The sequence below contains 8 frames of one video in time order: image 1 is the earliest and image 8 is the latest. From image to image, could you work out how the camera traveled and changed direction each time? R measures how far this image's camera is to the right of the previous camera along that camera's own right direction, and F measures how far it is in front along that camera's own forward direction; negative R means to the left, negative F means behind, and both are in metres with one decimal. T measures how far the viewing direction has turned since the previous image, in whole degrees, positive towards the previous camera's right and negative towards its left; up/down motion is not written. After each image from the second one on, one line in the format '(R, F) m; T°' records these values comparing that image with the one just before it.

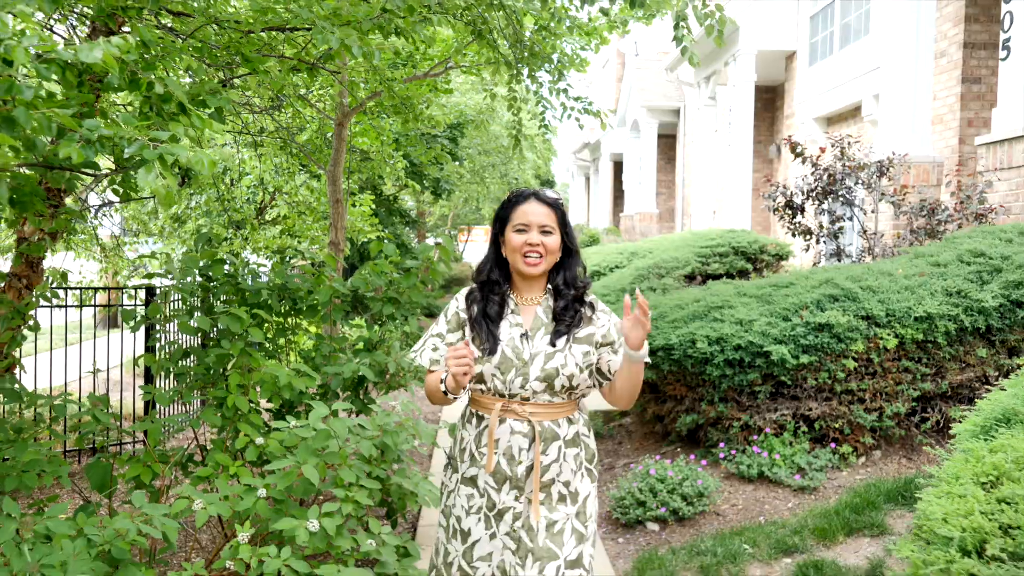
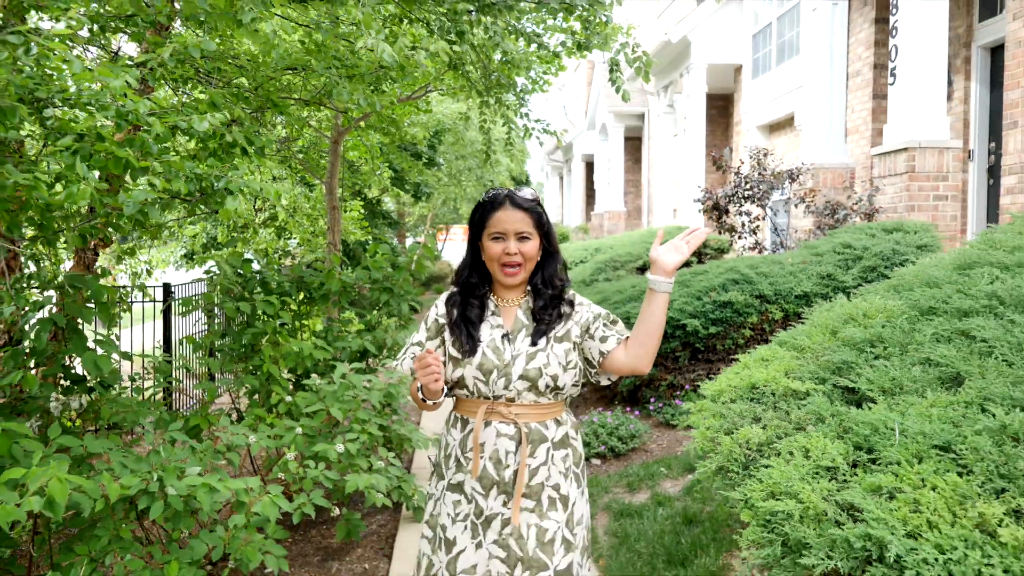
(0.0, -1.0) m; +2°
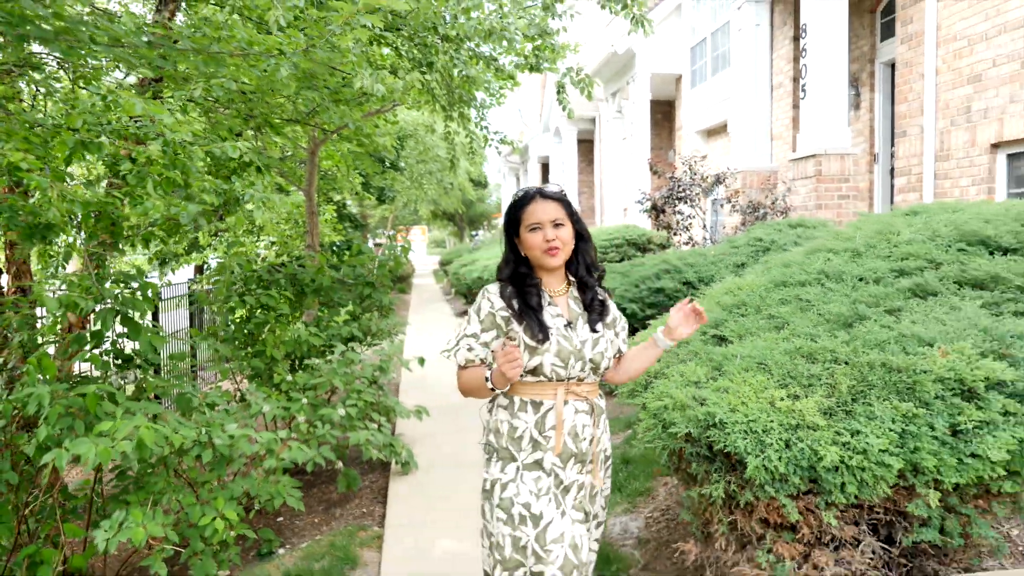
(-0.1, -0.8) m; +3°
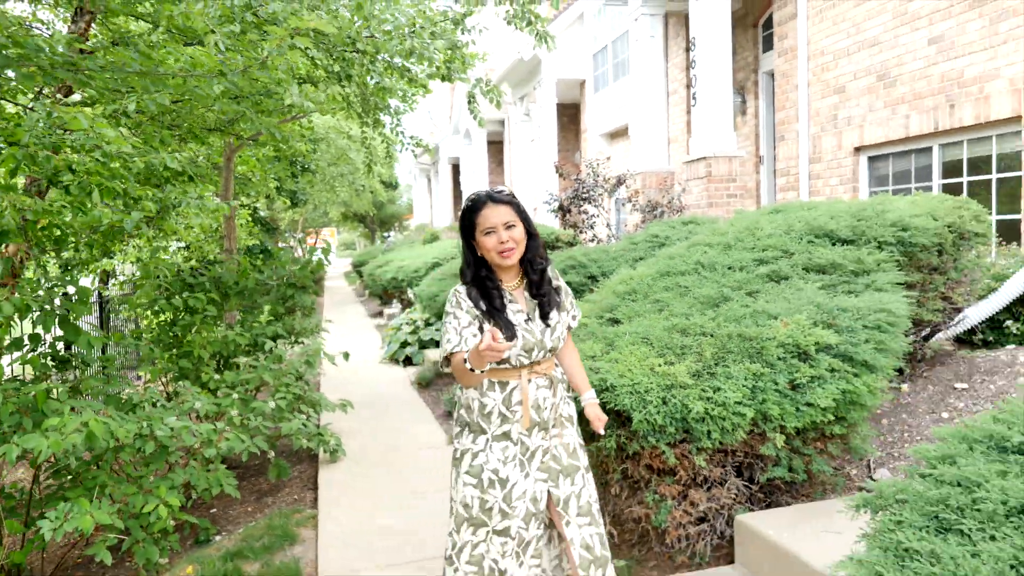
(0.0, -0.4) m; +6°
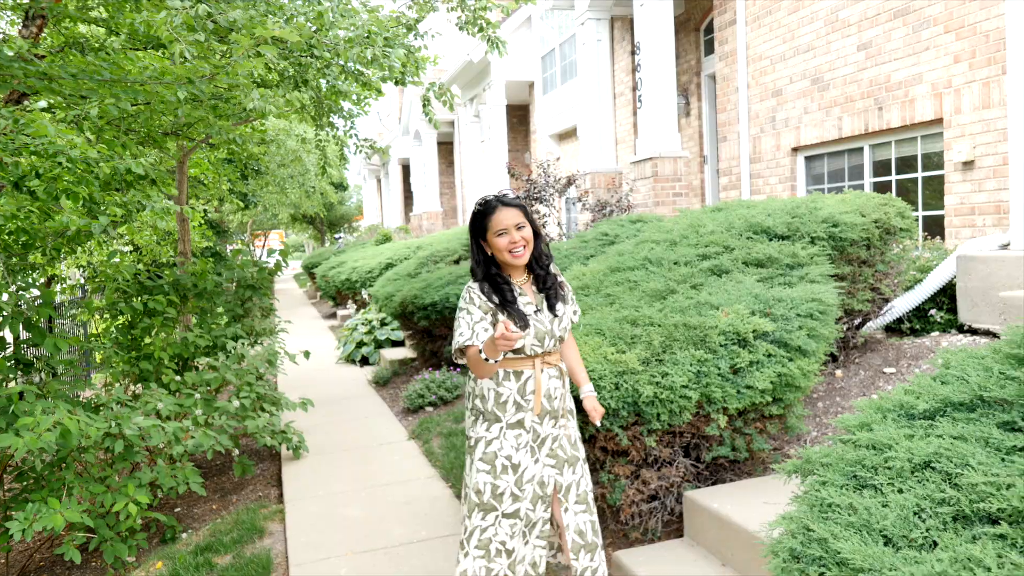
(0.0, -0.2) m; +4°
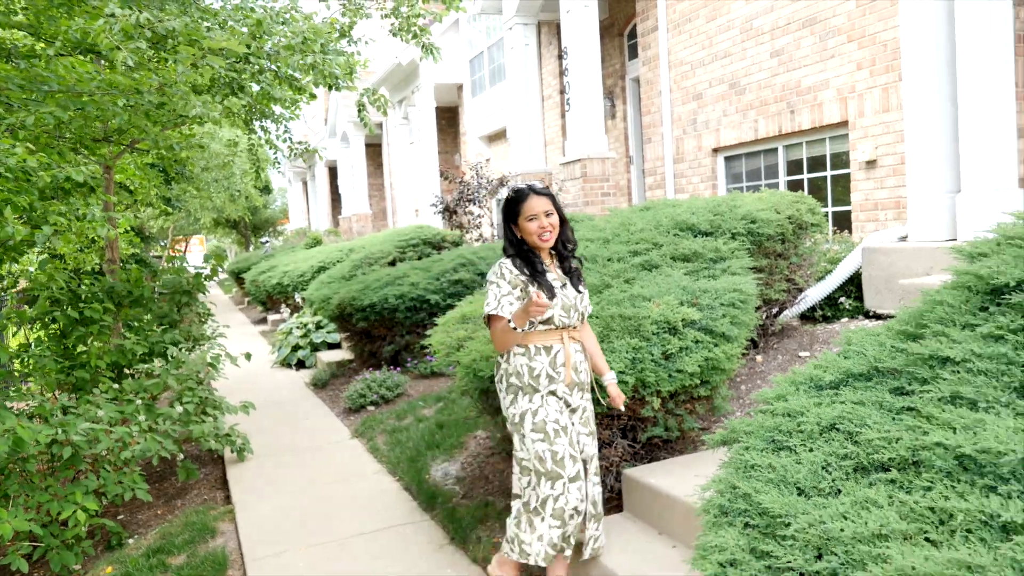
(-0.1, -0.2) m; +5°
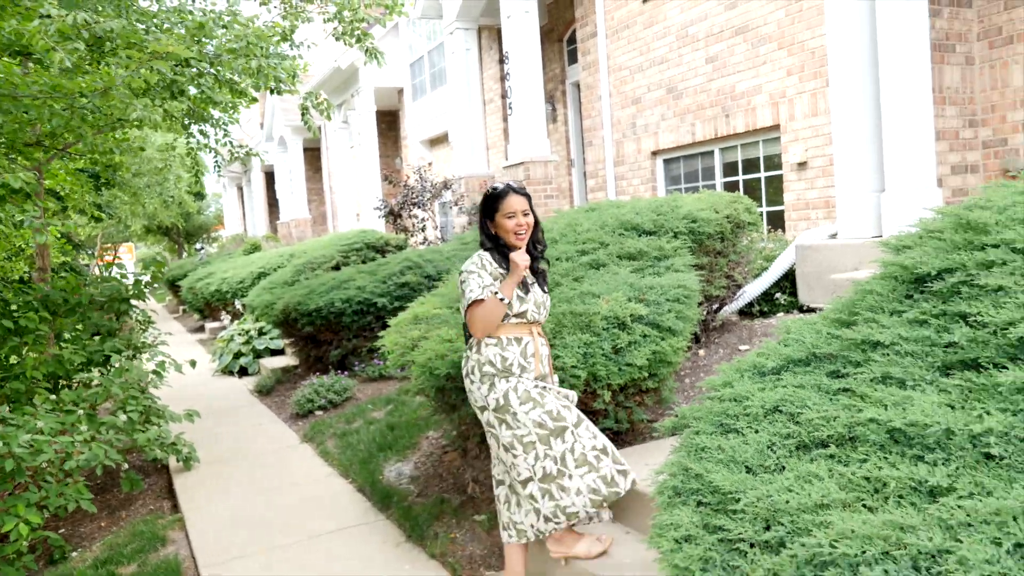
(-0.1, -0.1) m; +4°
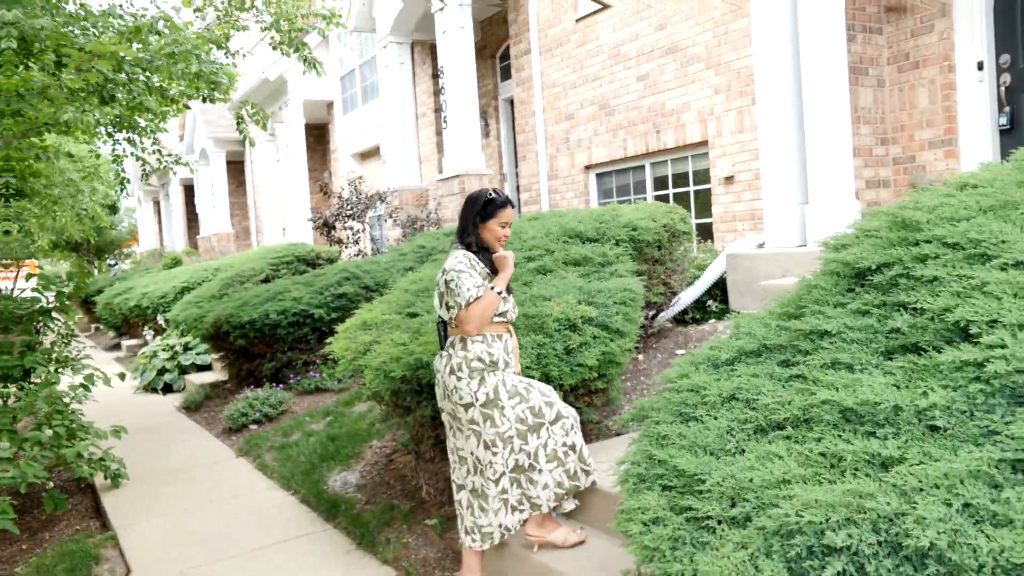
(-0.1, -0.1) m; +5°
